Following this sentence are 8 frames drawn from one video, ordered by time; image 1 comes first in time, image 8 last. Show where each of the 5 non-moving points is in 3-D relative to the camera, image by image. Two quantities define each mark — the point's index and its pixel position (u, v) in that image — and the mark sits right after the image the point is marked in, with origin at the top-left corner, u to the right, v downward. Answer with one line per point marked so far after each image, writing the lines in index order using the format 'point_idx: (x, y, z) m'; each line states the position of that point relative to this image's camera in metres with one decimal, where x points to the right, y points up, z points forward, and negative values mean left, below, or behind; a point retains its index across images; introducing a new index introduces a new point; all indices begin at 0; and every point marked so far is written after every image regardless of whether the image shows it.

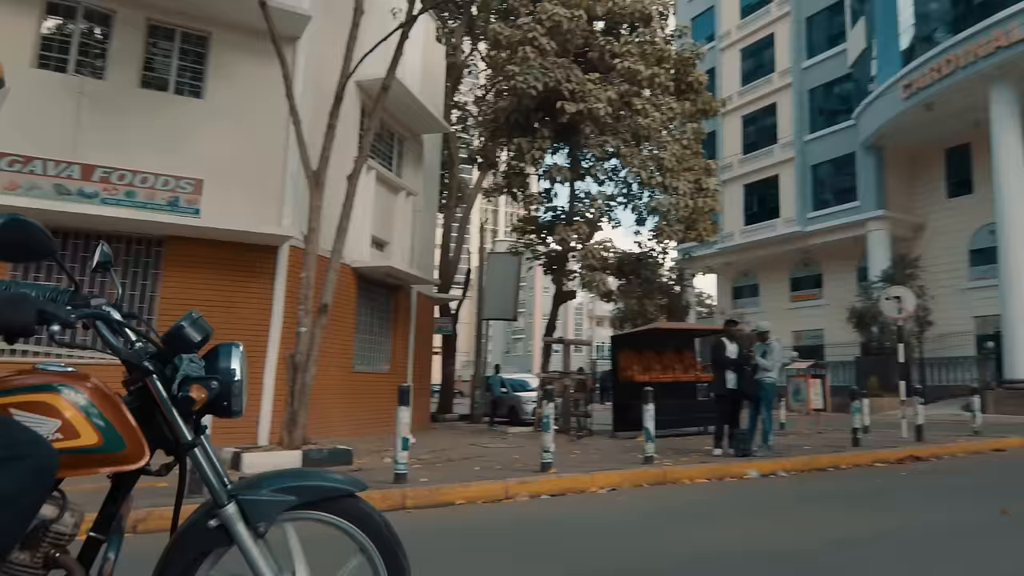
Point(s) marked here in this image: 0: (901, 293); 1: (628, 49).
0: (+7.1, -0.1, +12.9) m
1: (+2.2, +4.5, +13.3) m
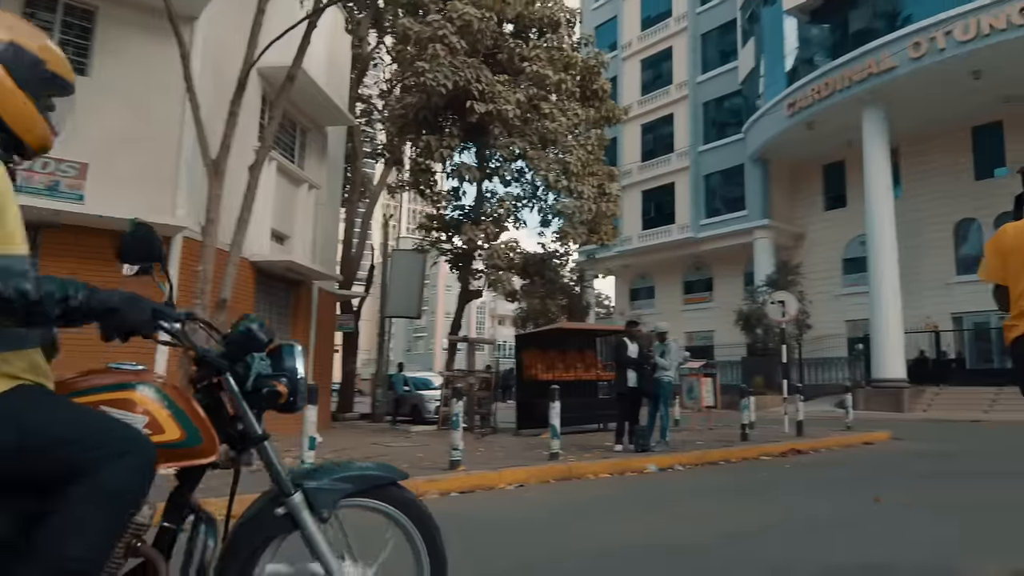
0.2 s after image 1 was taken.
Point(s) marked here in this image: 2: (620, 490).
0: (+5.3, -0.2, +13.8) m
1: (+0.5, +4.5, +13.6) m
2: (+1.1, -2.0, +6.9) m
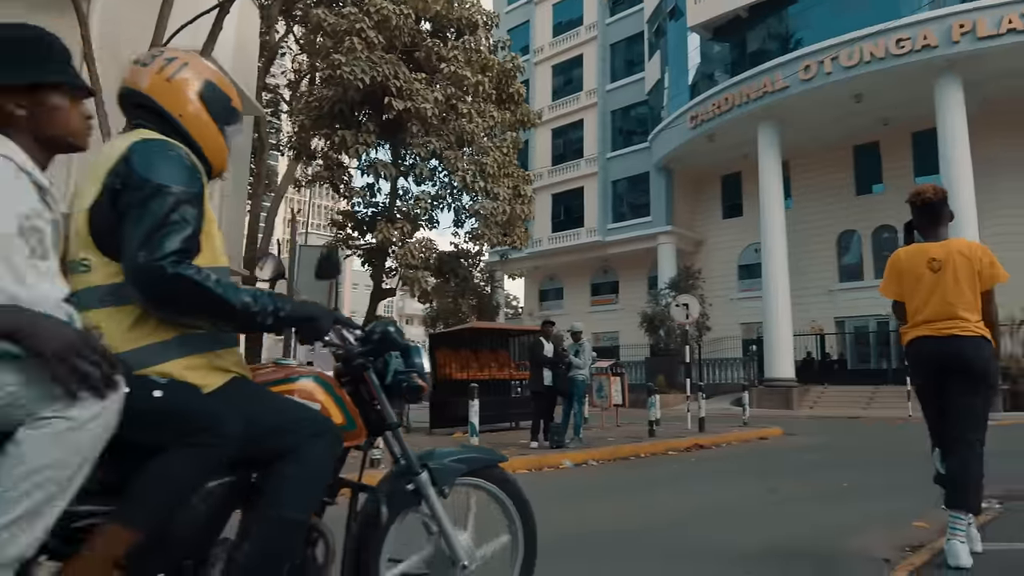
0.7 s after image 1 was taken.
0: (+3.6, -0.3, +14.5) m
1: (-1.1, +4.5, +13.6) m
2: (+0.3, -2.0, +7.1) m
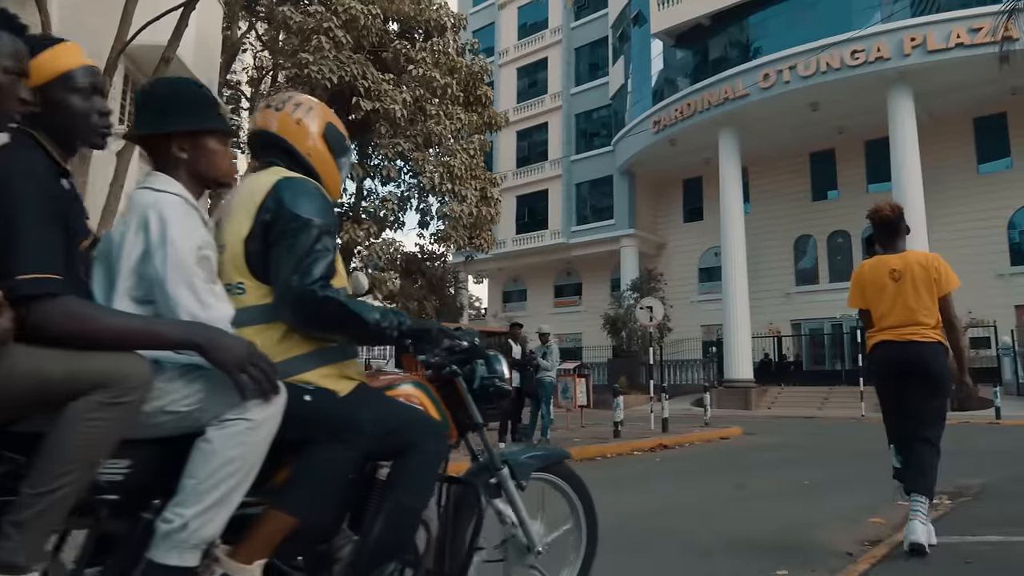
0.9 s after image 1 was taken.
0: (+2.9, -0.3, +14.8) m
1: (-1.7, +4.5, +13.6) m
2: (0.0, -2.0, +7.1) m
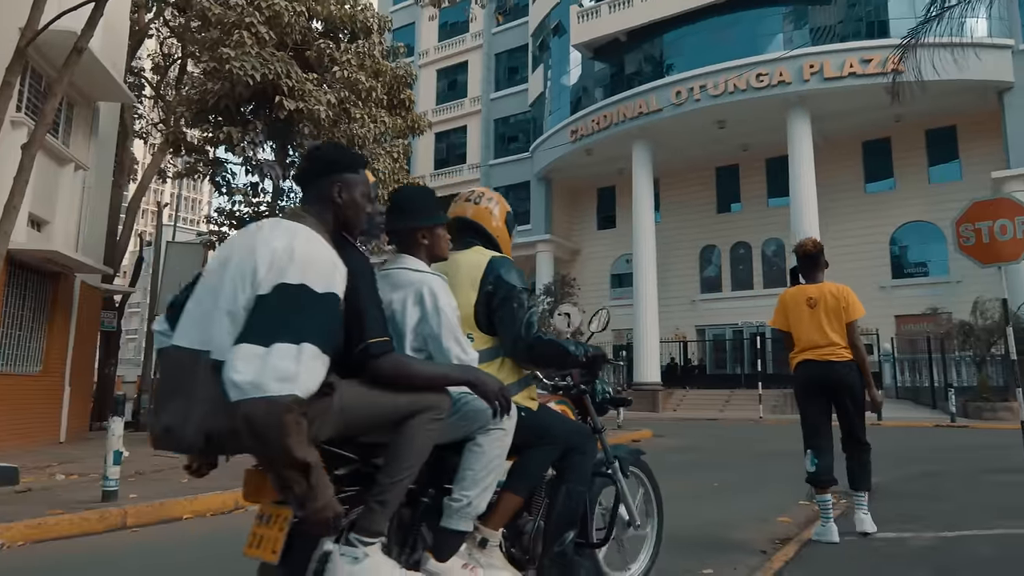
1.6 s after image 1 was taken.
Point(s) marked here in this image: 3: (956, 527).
0: (+1.2, -0.5, +15.2) m
1: (-3.1, +4.4, +13.5) m
2: (-0.8, -2.1, +7.3) m
3: (+2.9, -1.6, +4.7) m
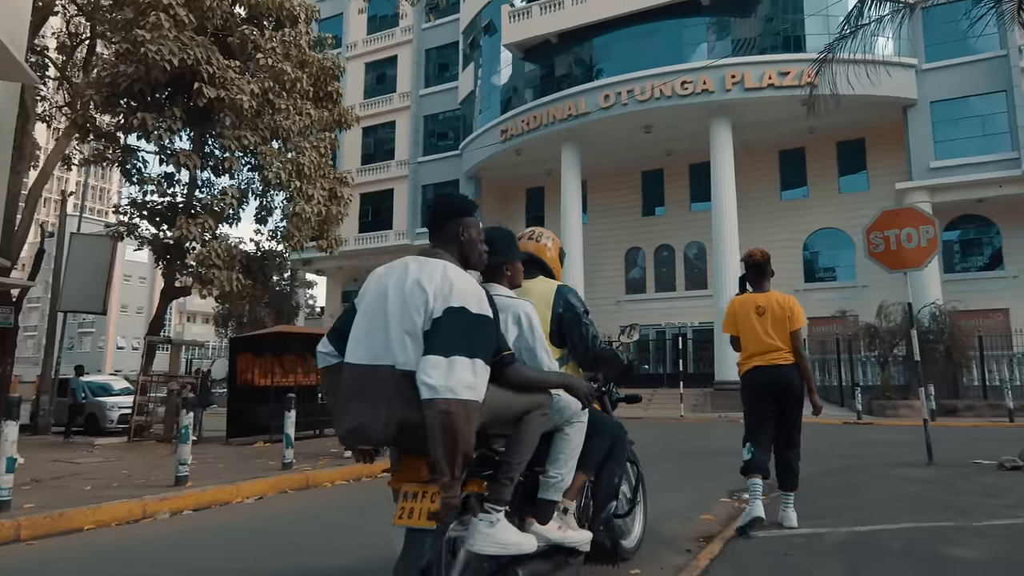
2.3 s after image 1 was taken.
0: (-0.3, -0.5, +15.2) m
1: (-4.4, +4.5, +13.0) m
2: (-1.5, -2.1, +7.1) m
3: (+2.4, -1.6, +4.9) m
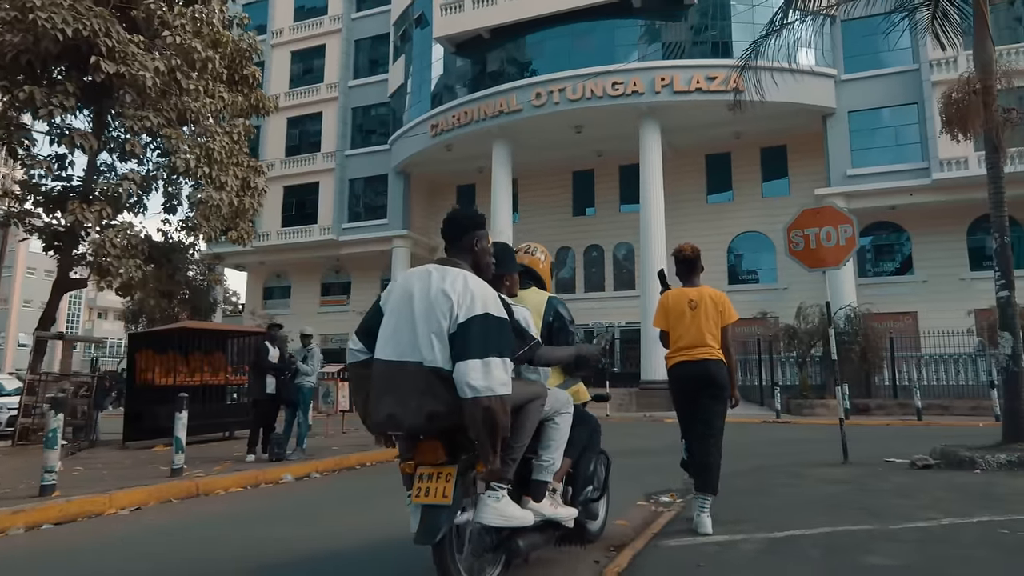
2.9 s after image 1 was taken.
0: (-1.9, -0.4, +14.7) m
1: (-5.7, +4.6, +12.2) m
2: (-2.3, -2.0, +6.5) m
3: (+1.8, -1.6, +4.7) m
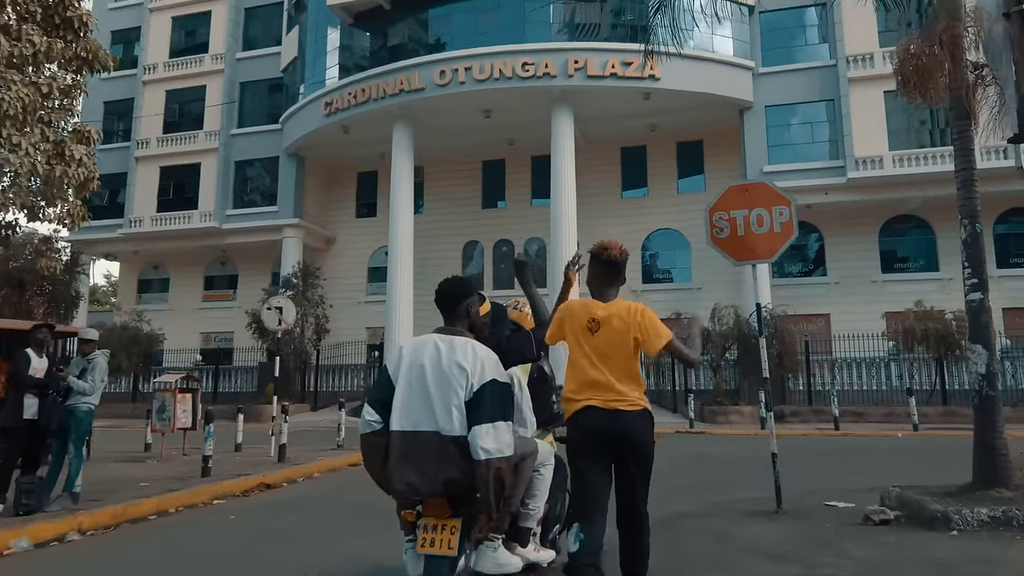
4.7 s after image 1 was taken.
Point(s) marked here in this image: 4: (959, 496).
0: (-4.0, -0.3, +12.5) m
1: (-7.4, +4.8, +9.6) m
2: (-3.5, -1.9, +4.3) m
3: (+0.8, -1.6, +3.0) m
4: (+3.1, -1.4, +4.9) m
